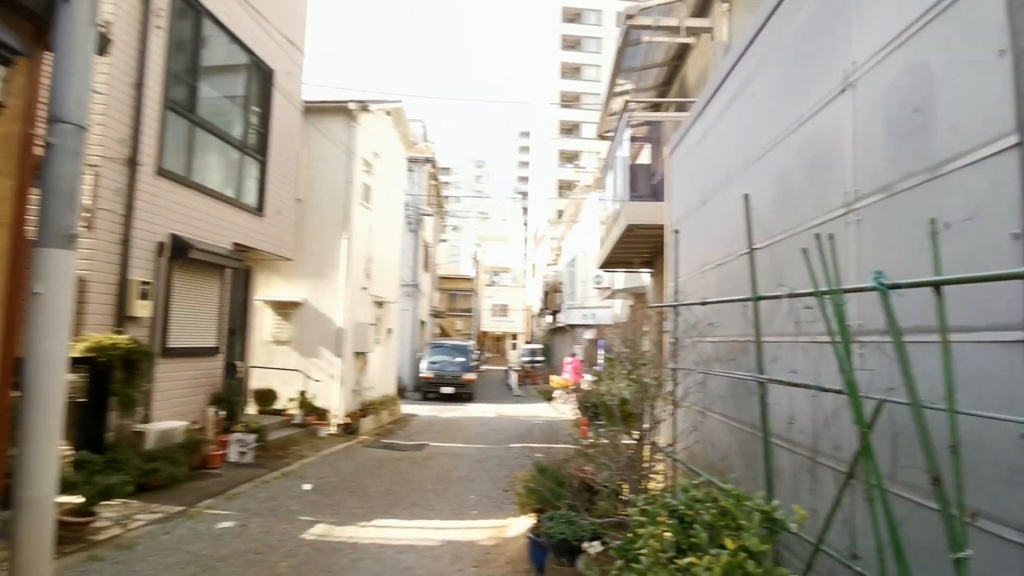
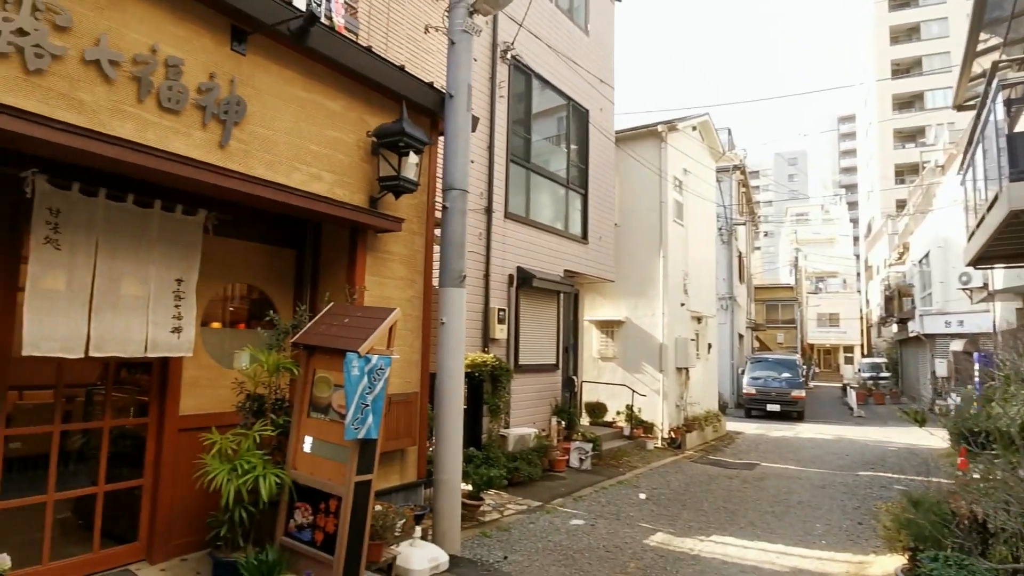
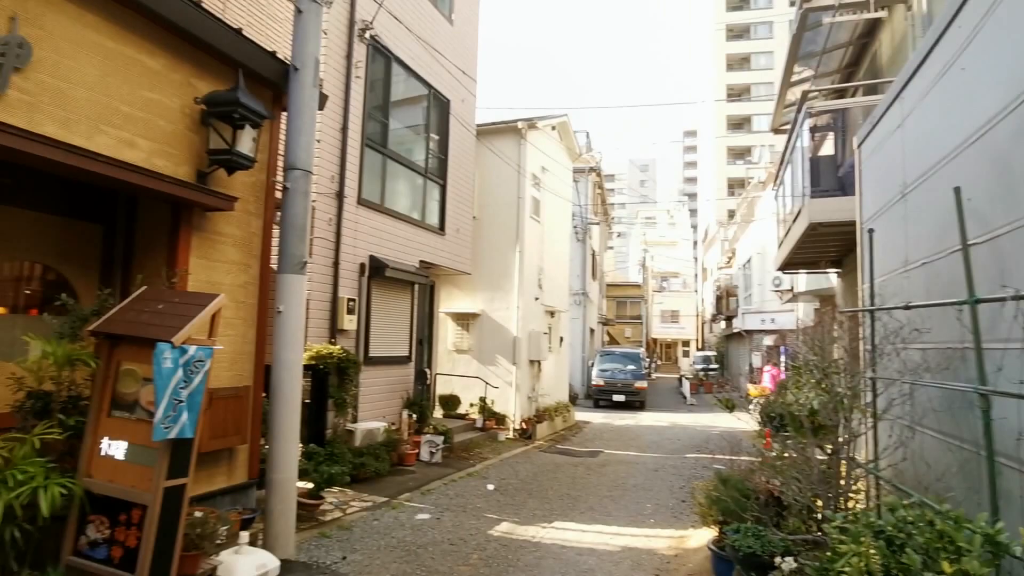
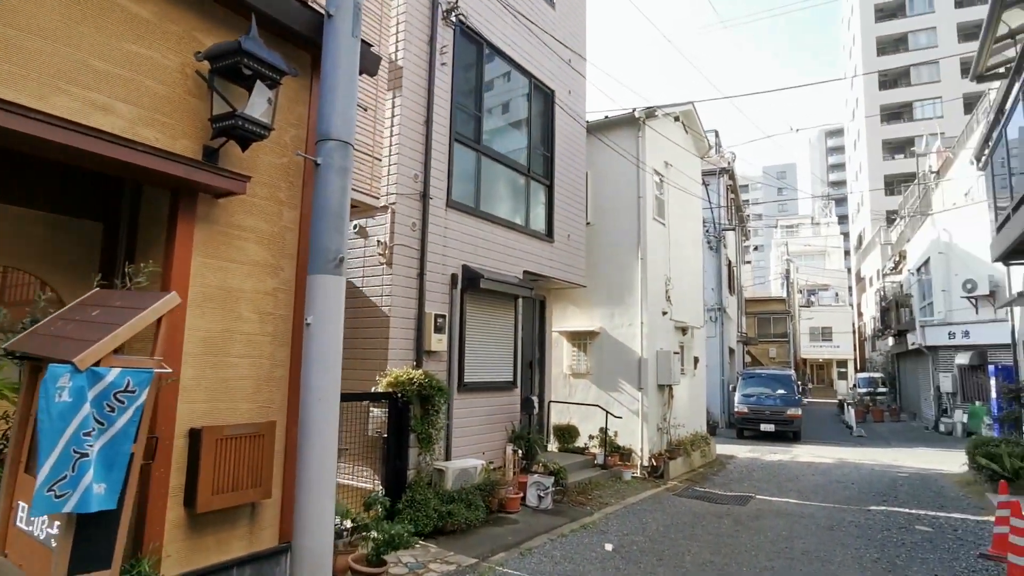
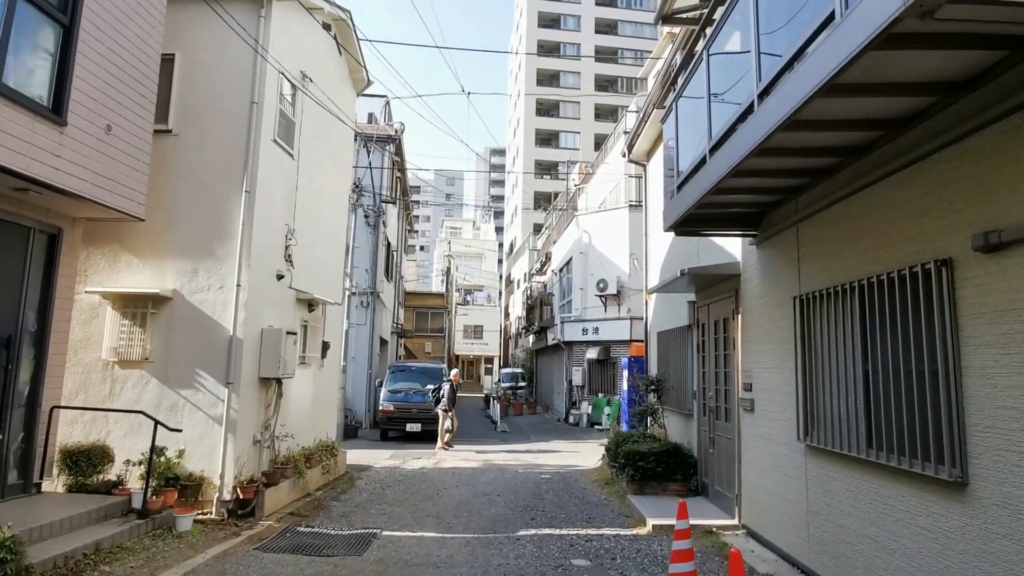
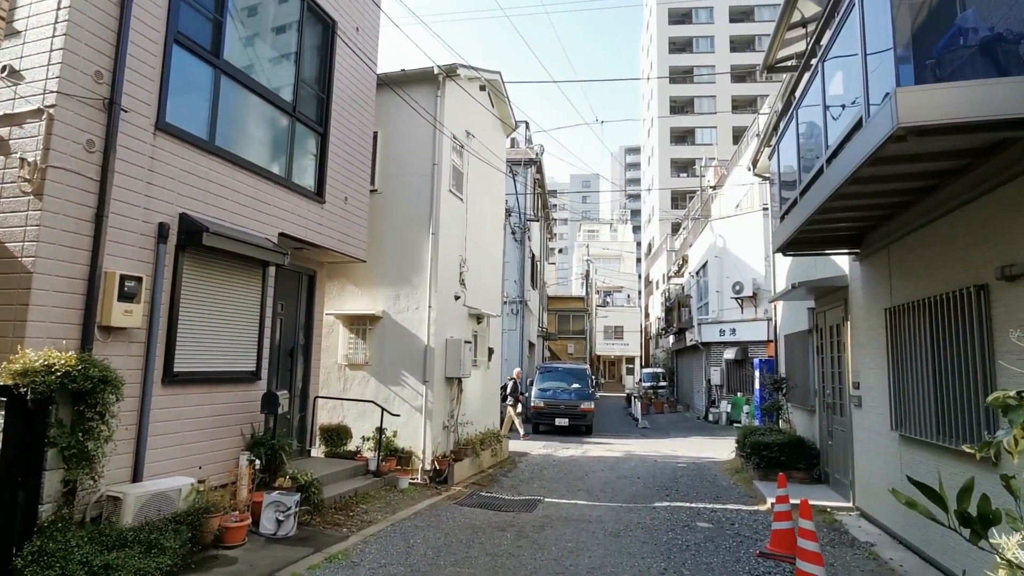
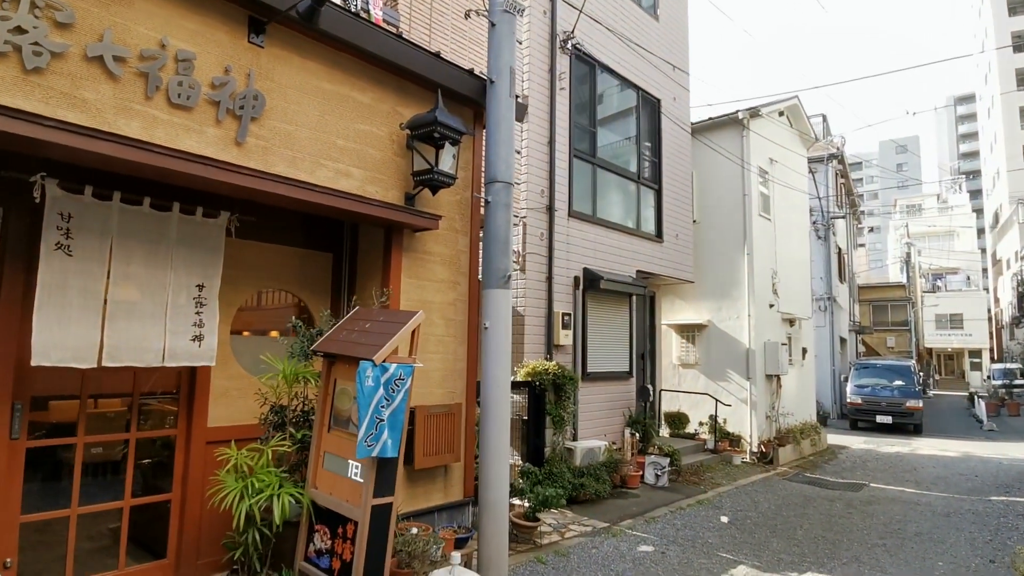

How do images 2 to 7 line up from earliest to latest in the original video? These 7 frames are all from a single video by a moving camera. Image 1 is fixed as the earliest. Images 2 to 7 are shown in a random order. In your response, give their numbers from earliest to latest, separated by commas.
3, 2, 7, 4, 6, 5
